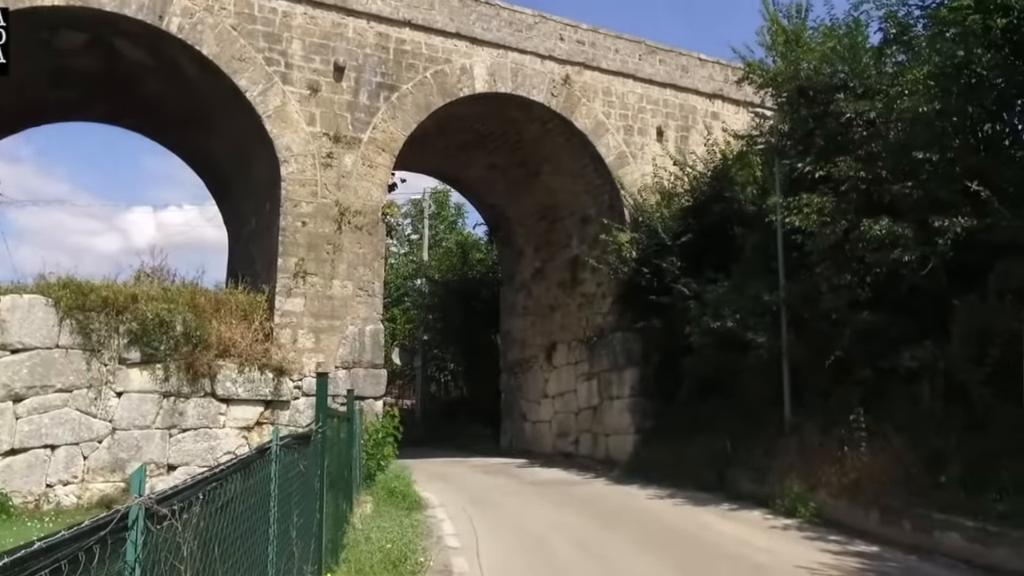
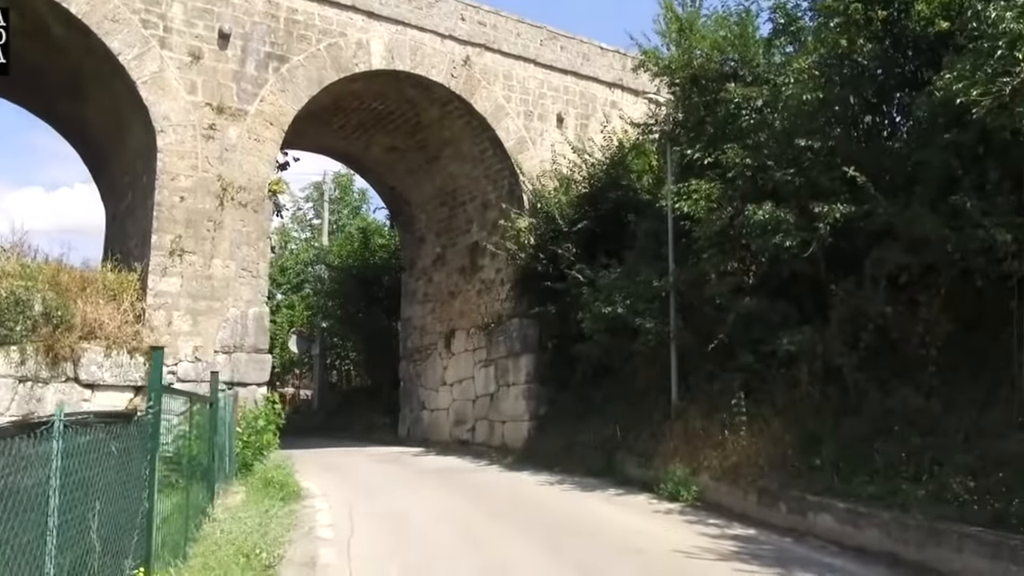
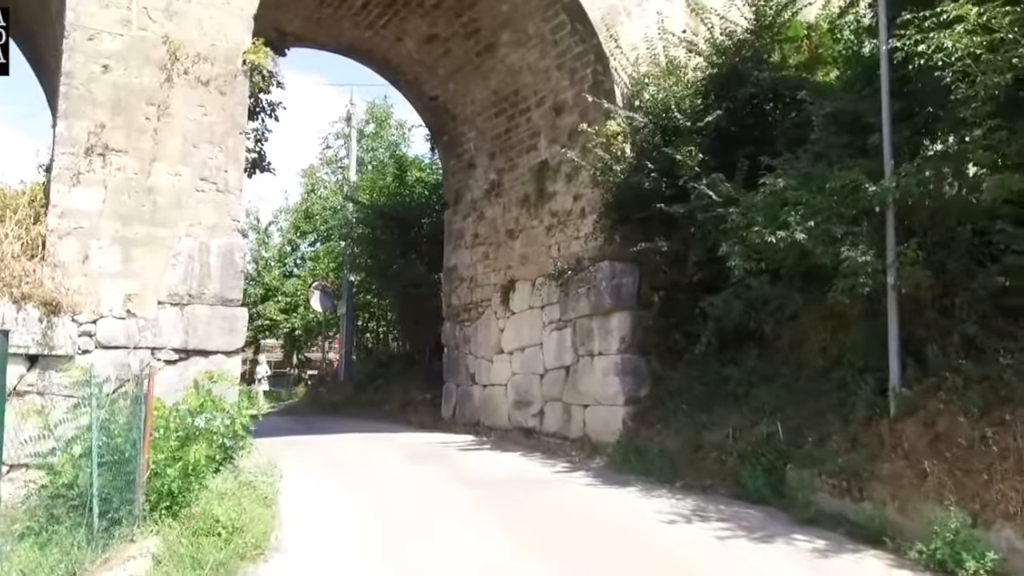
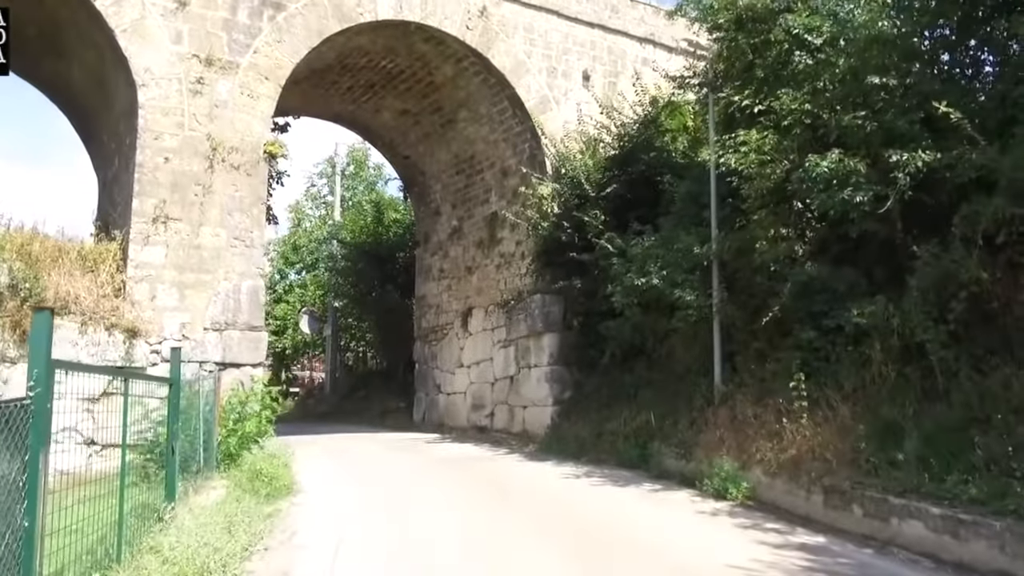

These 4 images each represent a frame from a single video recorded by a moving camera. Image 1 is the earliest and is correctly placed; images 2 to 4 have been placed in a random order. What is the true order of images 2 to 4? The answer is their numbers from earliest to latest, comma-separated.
2, 4, 3
